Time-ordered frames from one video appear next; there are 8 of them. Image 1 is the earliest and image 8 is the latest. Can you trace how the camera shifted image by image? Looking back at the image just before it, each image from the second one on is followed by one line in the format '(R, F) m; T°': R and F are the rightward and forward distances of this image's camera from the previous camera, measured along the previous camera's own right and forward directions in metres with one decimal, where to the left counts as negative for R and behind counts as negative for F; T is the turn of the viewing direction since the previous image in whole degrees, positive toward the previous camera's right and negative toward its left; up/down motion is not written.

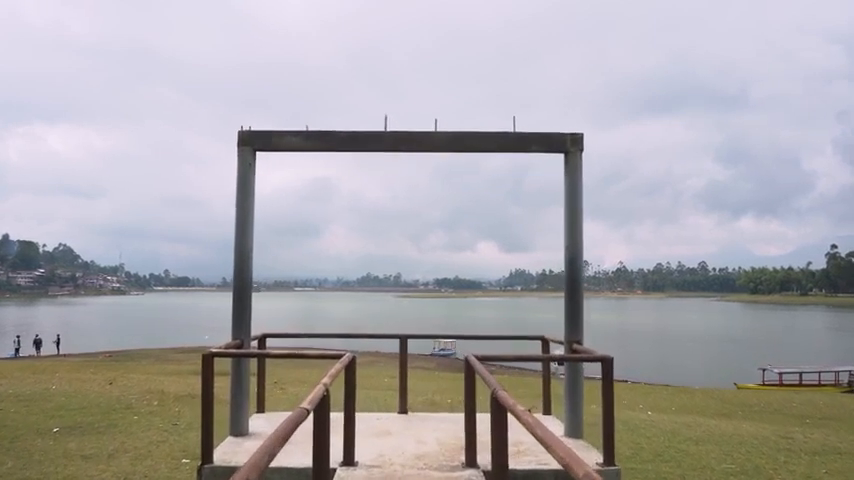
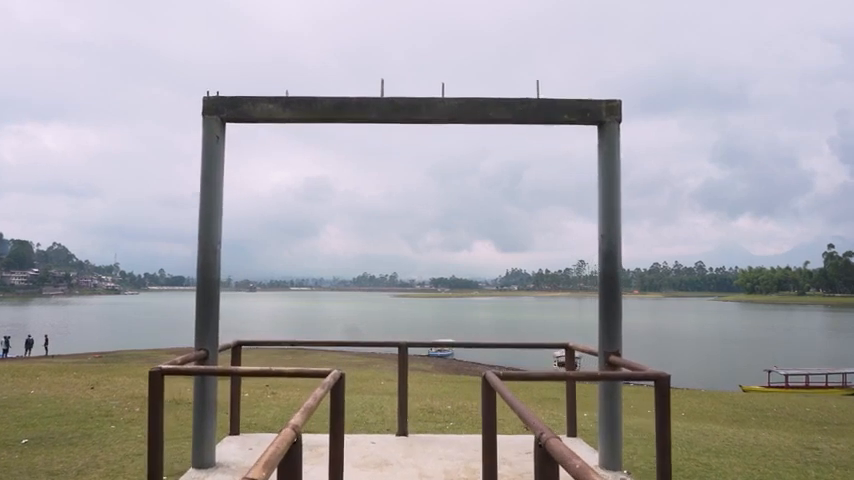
(0.0, +0.6) m; 0°
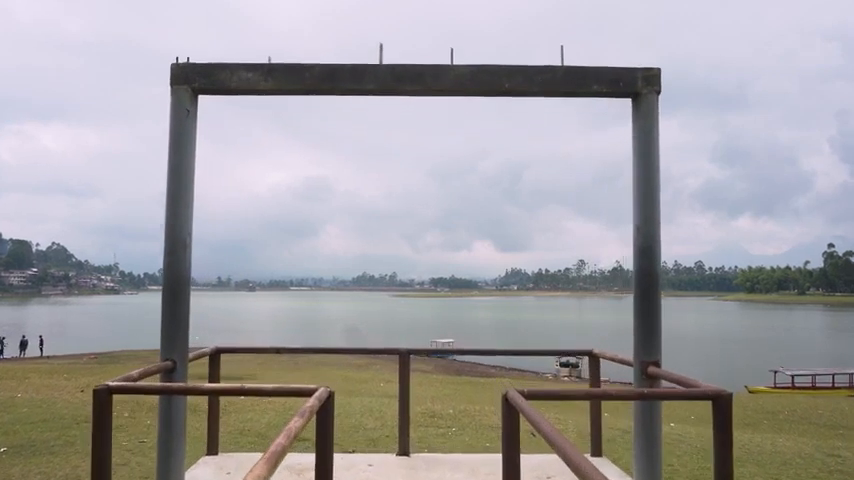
(0.0, +0.4) m; 0°
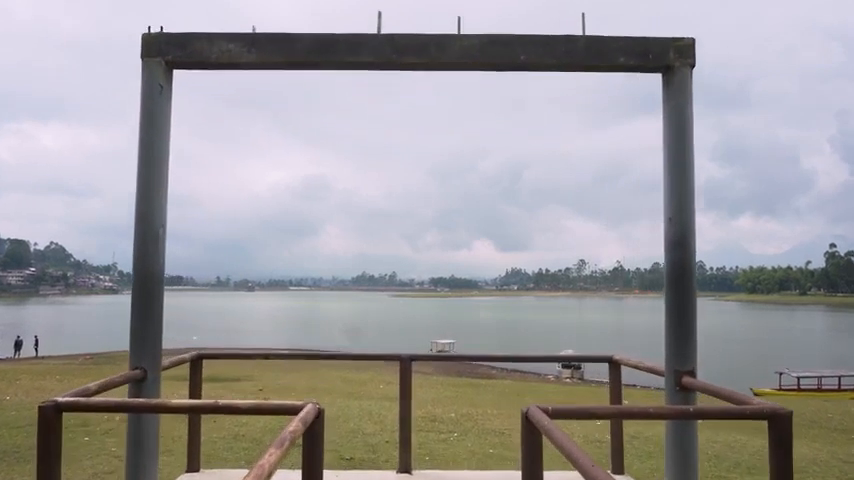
(0.0, +0.3) m; 0°
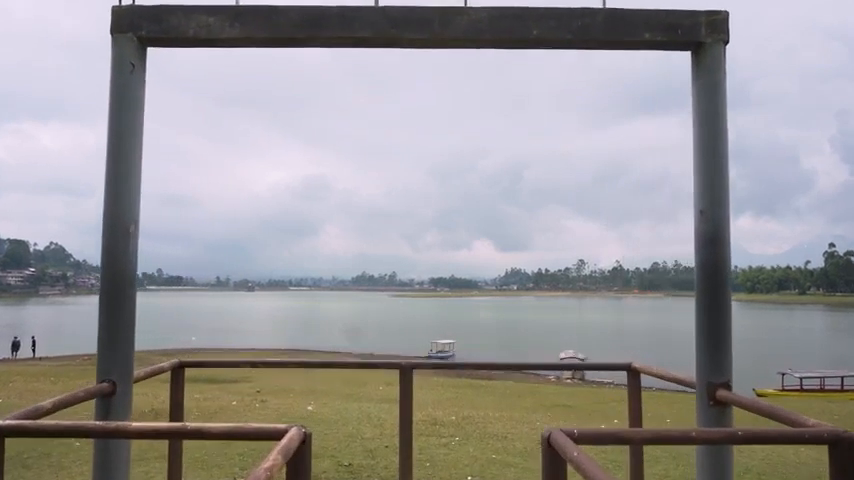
(0.0, +0.2) m; 0°
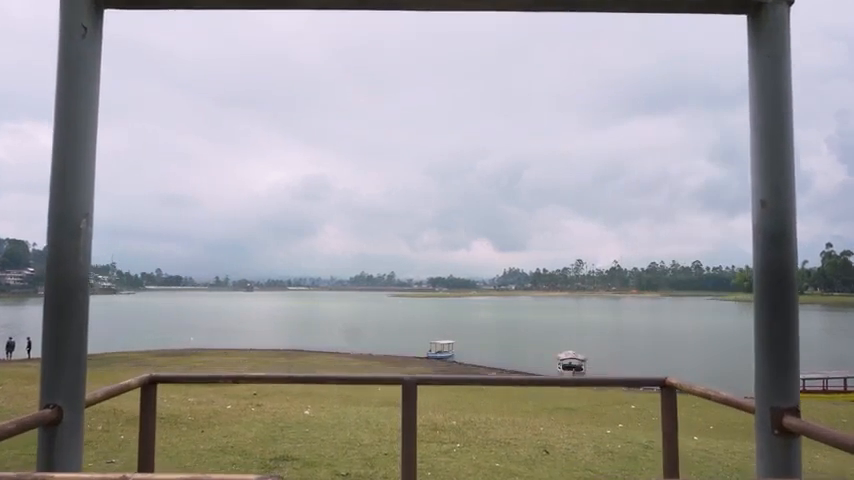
(0.0, +0.3) m; 0°
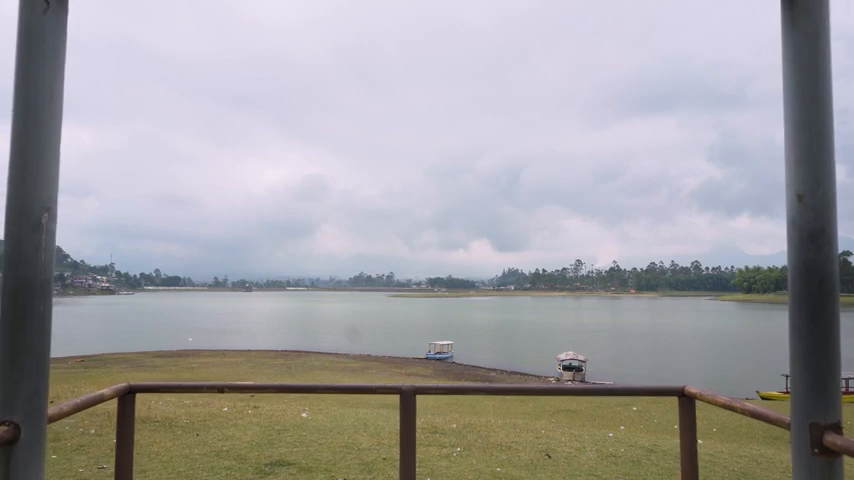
(0.0, +0.2) m; 0°
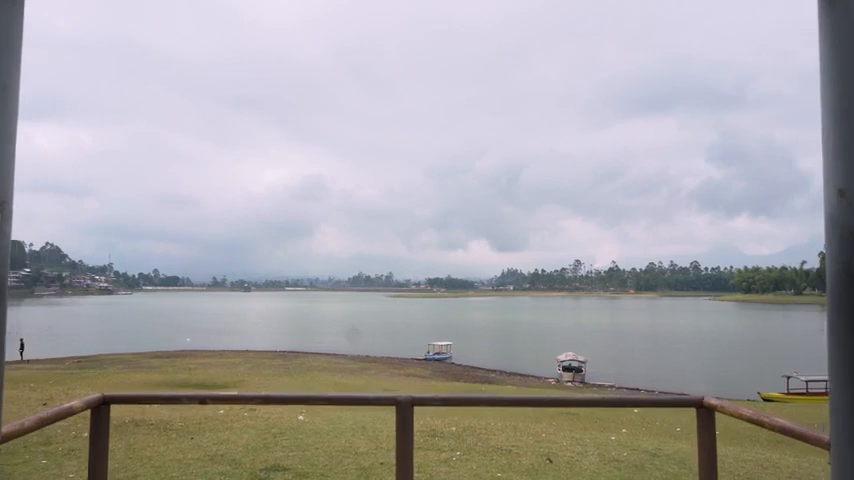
(0.0, +0.2) m; 0°
